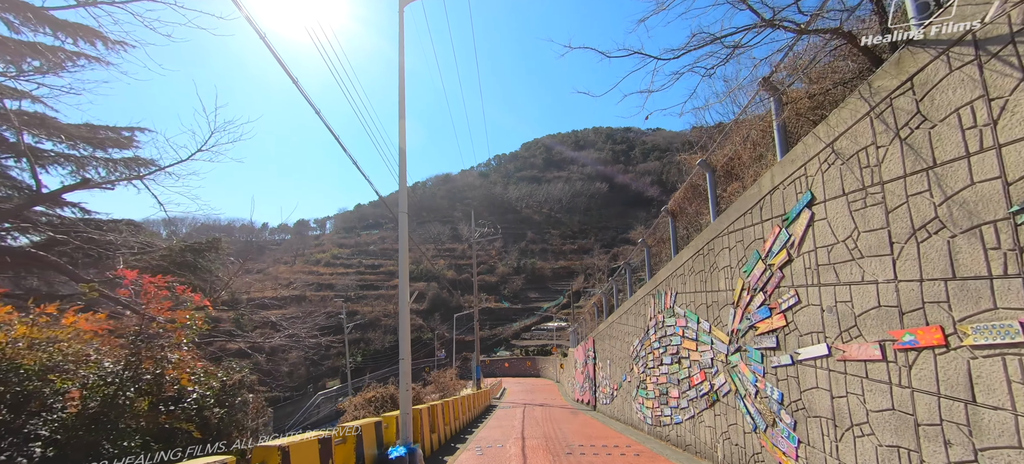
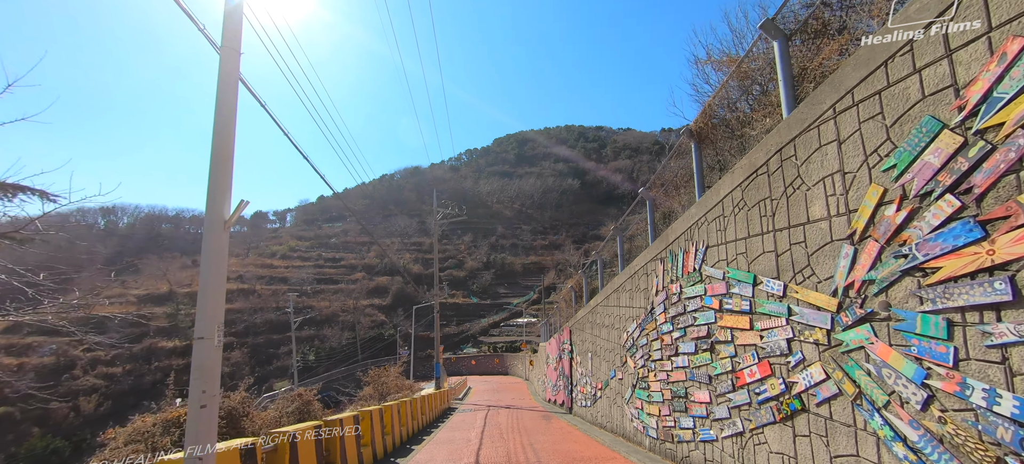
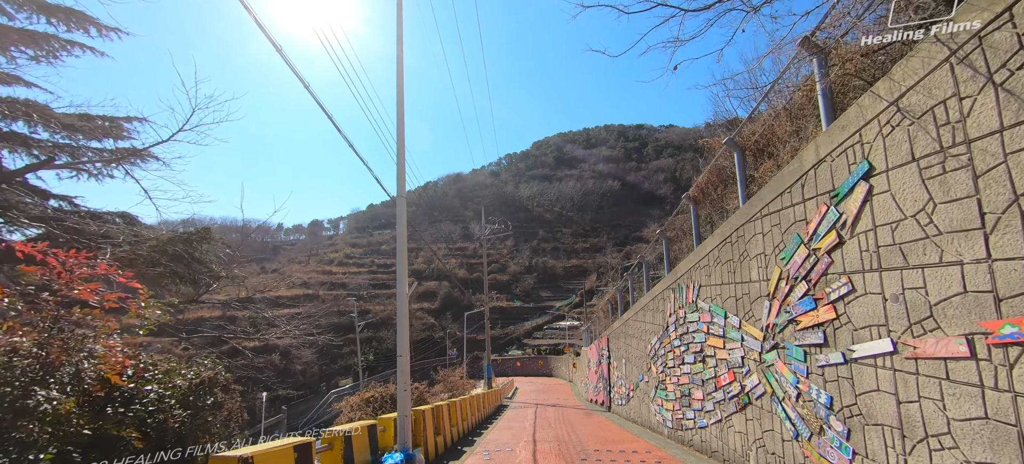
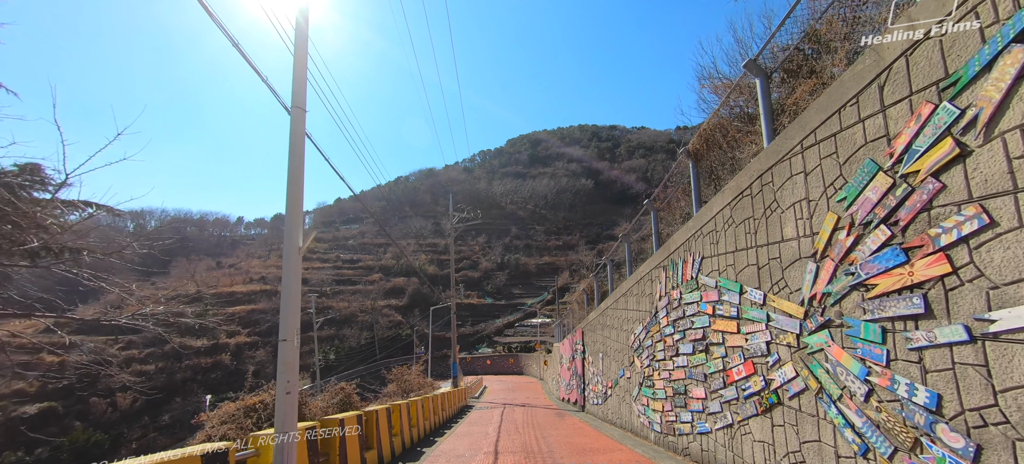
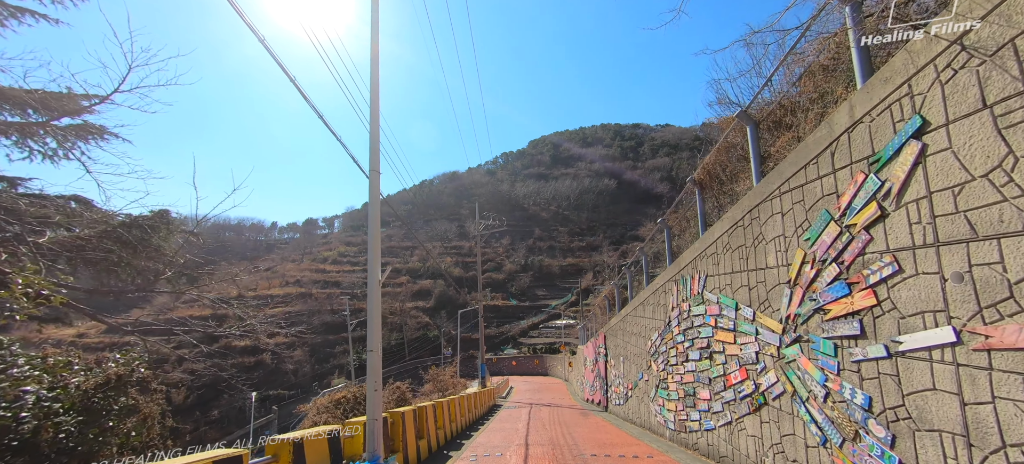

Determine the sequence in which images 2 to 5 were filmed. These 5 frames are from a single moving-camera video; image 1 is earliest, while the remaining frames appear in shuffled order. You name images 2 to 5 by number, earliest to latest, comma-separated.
3, 5, 4, 2
